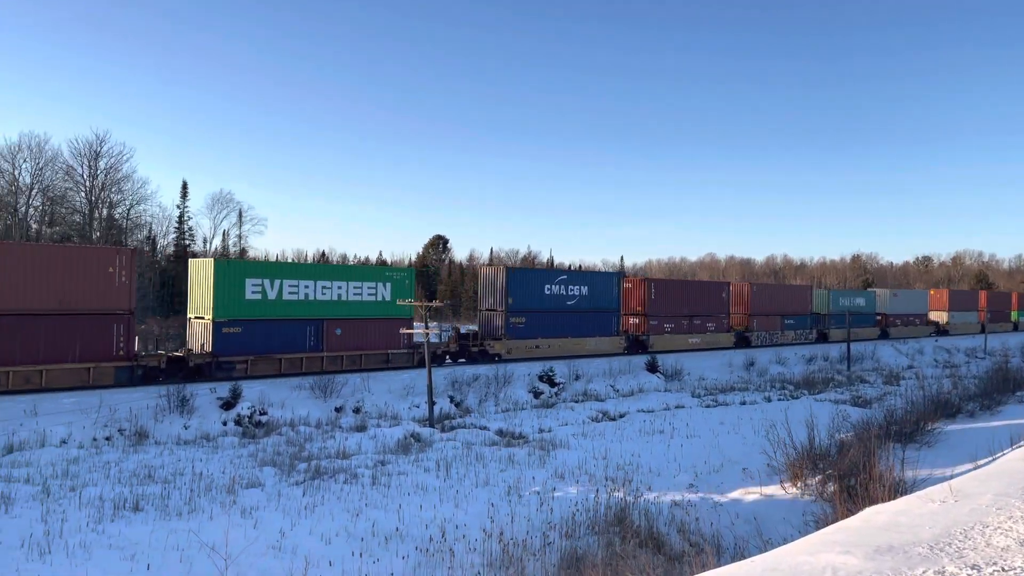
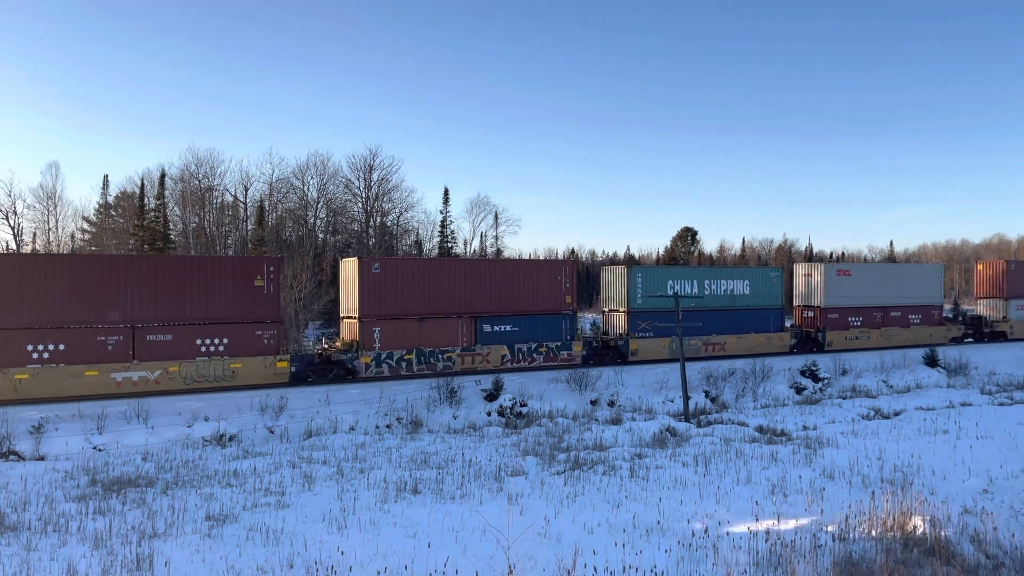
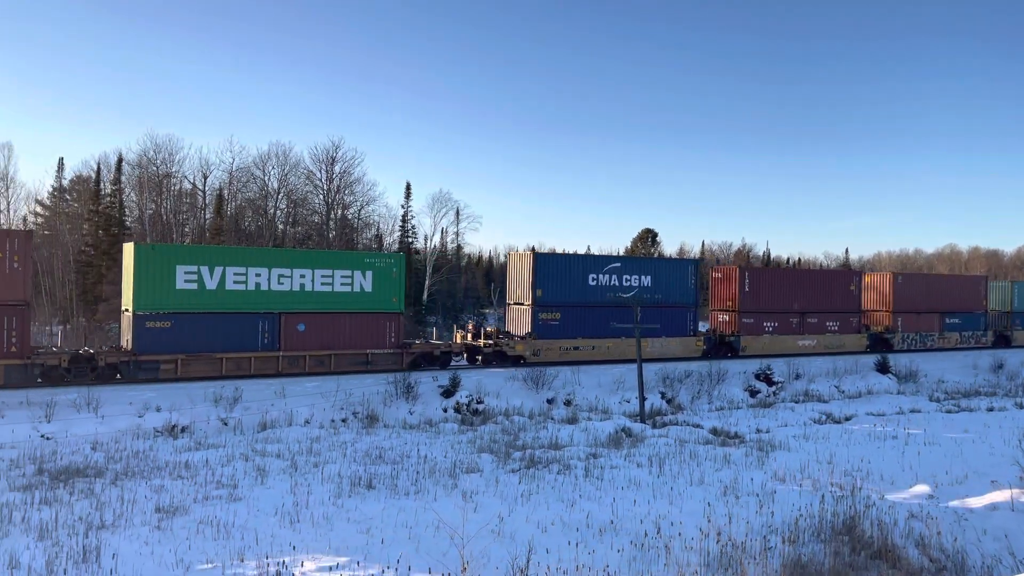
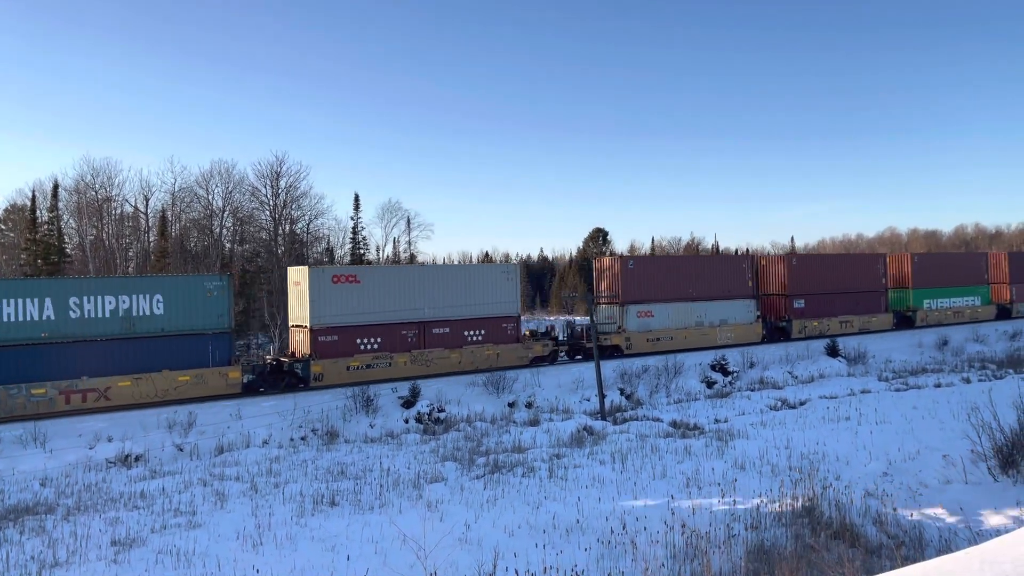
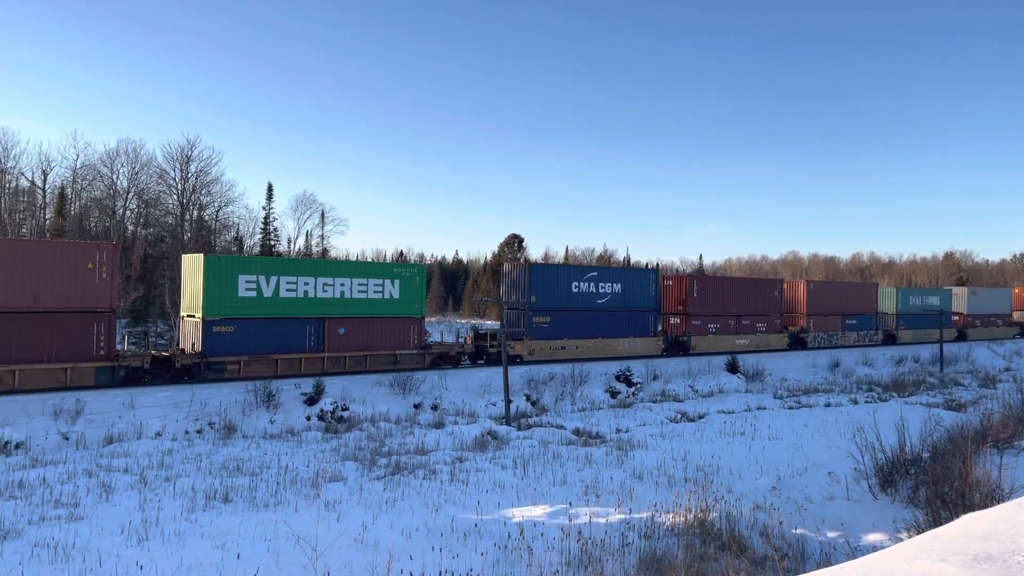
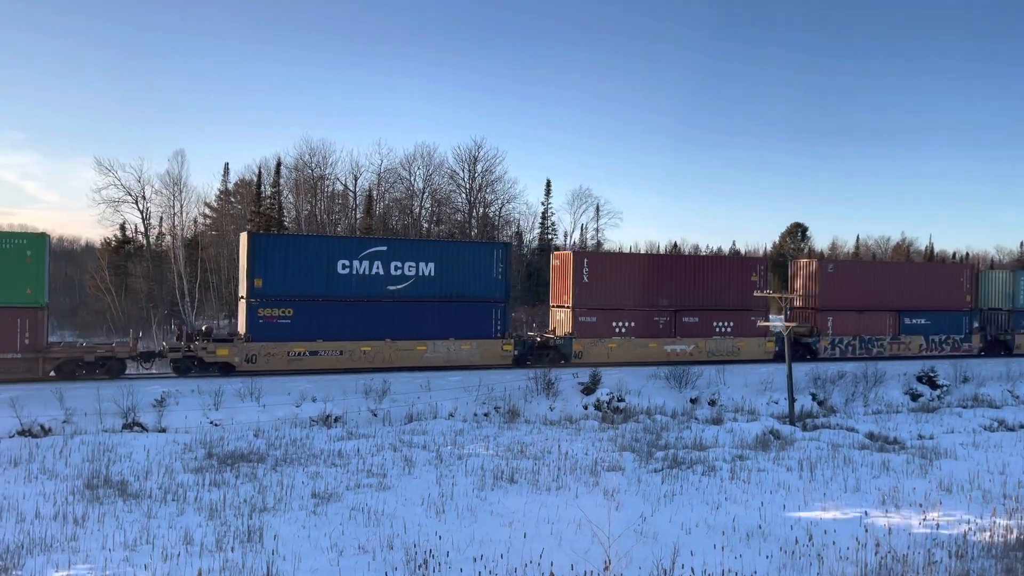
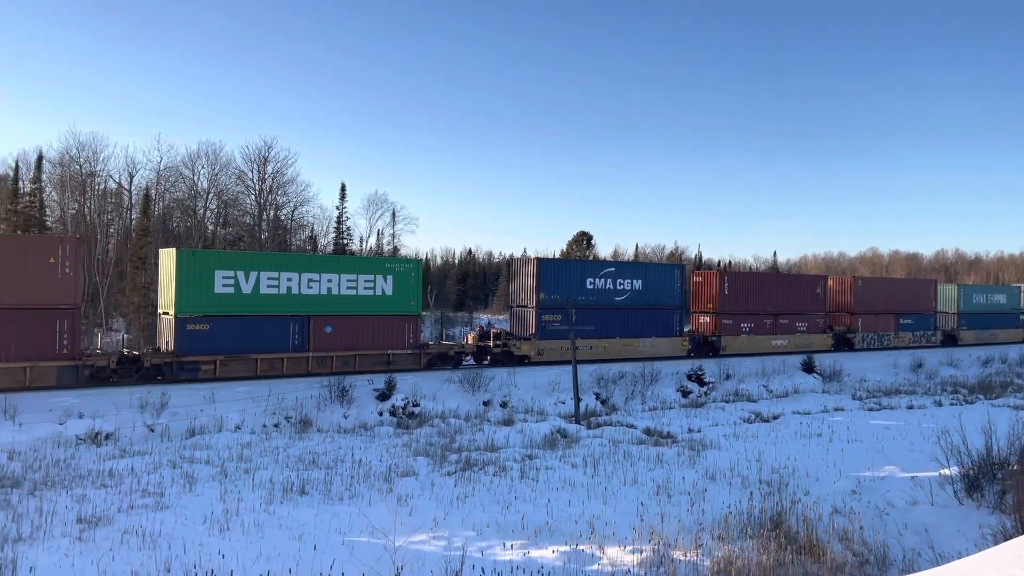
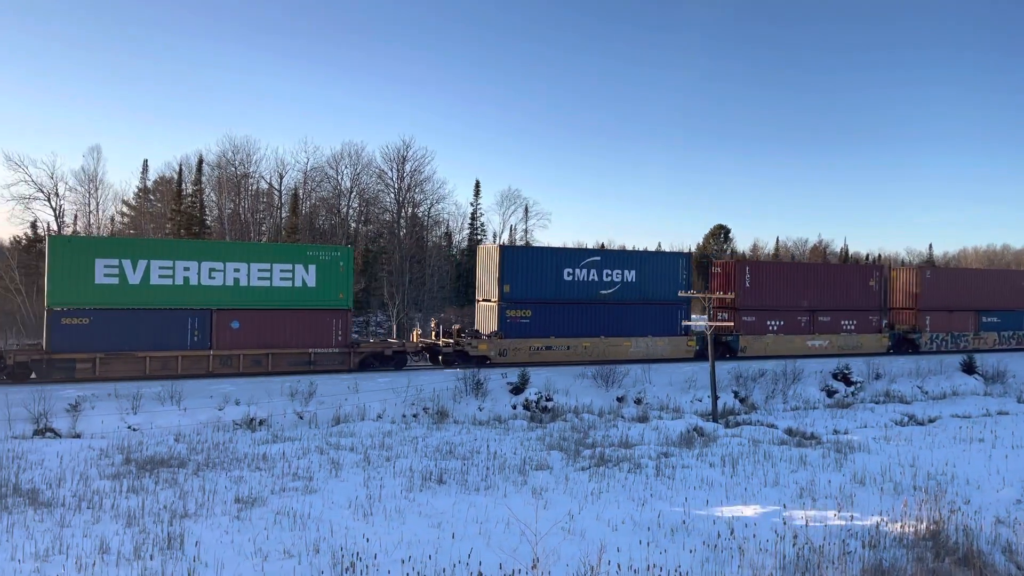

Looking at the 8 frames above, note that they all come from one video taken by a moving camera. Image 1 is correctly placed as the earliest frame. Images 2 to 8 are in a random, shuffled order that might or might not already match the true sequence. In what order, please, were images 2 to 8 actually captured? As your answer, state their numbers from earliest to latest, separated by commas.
5, 7, 3, 8, 6, 2, 4
